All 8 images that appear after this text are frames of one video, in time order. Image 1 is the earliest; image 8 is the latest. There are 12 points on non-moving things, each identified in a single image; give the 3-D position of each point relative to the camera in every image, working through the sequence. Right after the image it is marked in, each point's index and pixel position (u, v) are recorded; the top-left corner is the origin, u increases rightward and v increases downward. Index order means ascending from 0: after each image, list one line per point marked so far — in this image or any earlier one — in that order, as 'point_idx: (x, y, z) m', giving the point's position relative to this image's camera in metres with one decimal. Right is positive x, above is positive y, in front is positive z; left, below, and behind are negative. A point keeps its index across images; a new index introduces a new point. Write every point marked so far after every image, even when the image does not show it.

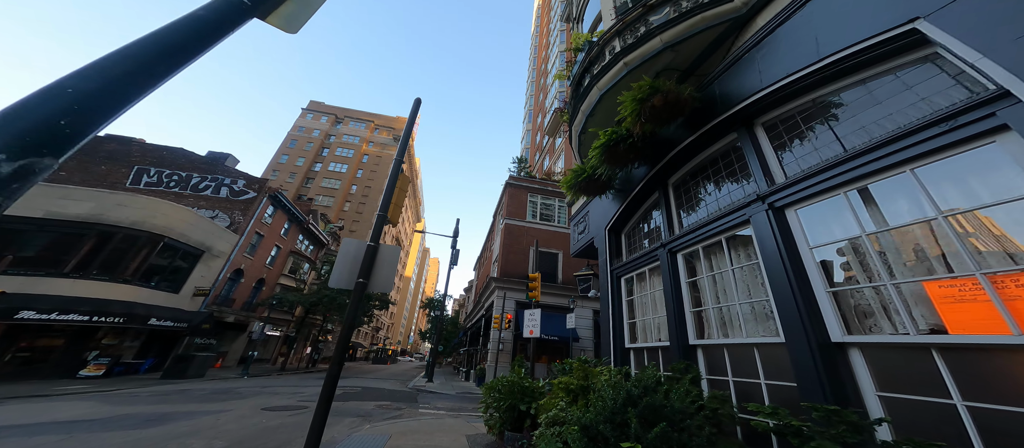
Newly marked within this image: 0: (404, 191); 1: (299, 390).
0: (-2.1, +0.7, +5.9) m
1: (-9.0, -6.9, +12.7) m
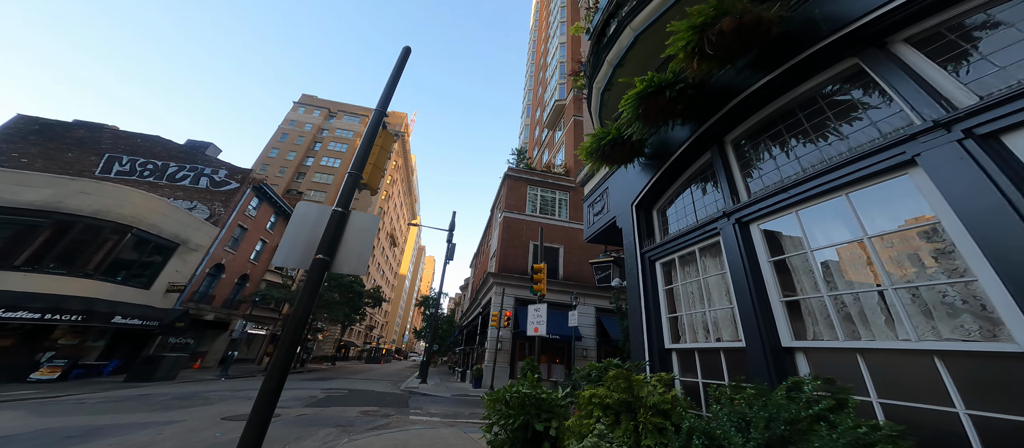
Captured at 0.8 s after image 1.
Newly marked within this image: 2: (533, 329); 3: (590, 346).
0: (-2.0, +1.1, +4.7) m
1: (-8.9, -6.4, +11.5) m
2: (+0.6, -3.2, +9.1) m
3: (+5.0, -8.0, +19.5) m
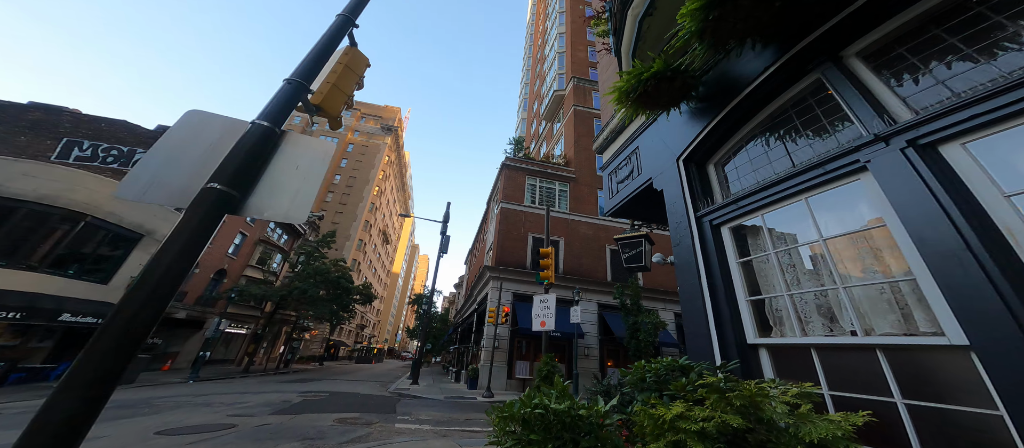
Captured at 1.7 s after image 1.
0: (-1.8, +1.7, +3.3) m
1: (-8.9, -5.8, +10.0) m
2: (+0.7, -2.6, +7.8) m
3: (+4.8, -7.3, +18.3) m
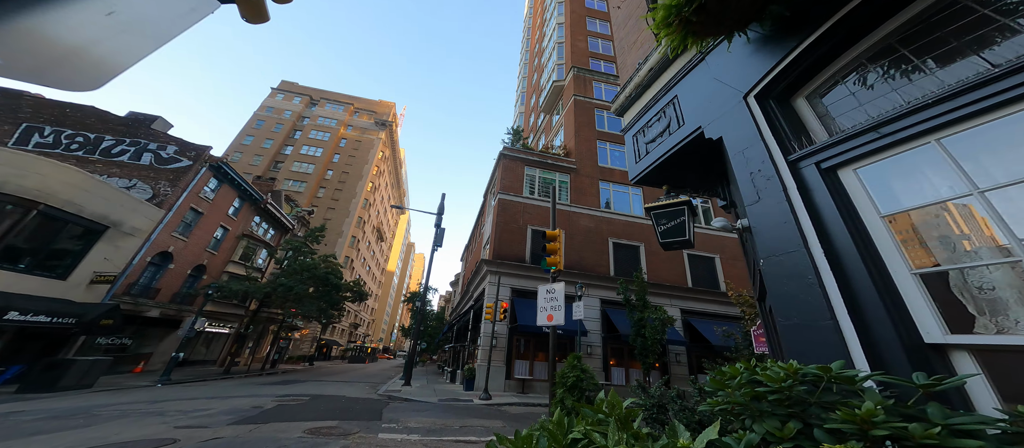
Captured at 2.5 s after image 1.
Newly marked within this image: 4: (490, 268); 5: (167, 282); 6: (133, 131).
0: (-1.6, +2.2, +2.2) m
1: (-8.9, -5.3, +8.8) m
2: (+0.7, -2.1, +6.7) m
3: (+4.8, -6.8, +17.3) m
4: (-1.4, -2.6, +18.2) m
5: (-22.4, -3.8, +19.5) m
6: (-25.1, +6.1, +19.9) m
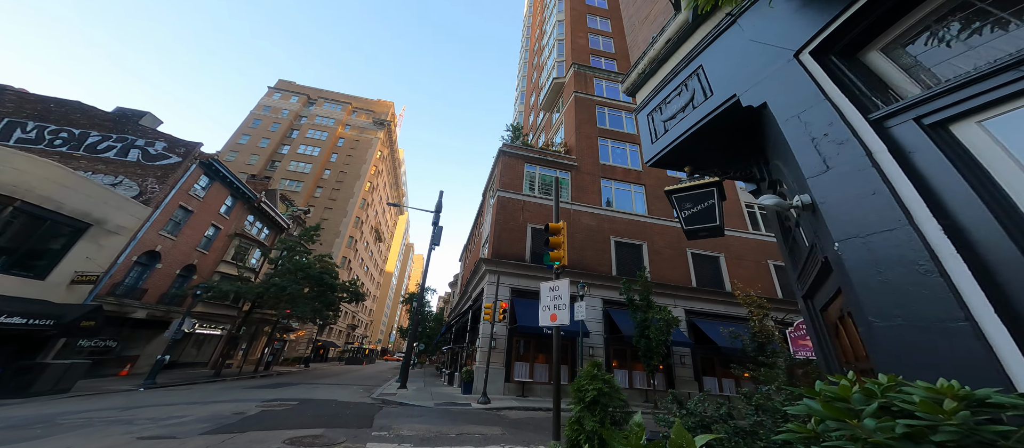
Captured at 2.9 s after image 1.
0: (-1.6, +2.4, +1.6) m
1: (-8.9, -5.2, +8.2) m
2: (+0.7, -1.9, +6.1) m
3: (+4.7, -6.7, +16.7) m
4: (-1.4, -2.5, +17.6) m
5: (-22.4, -3.7, +18.9) m
6: (-25.1, +6.2, +19.3) m
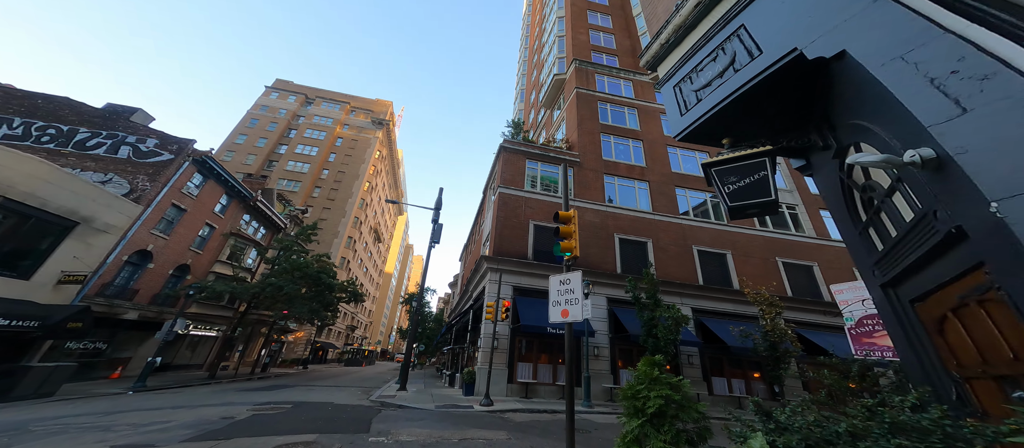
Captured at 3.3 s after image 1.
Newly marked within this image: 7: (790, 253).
0: (-1.5, +2.6, +1.1) m
1: (-8.7, -5.0, +7.7) m
2: (+0.9, -1.7, +5.7) m
3: (+4.9, -6.4, +16.2) m
4: (-1.3, -2.3, +17.1) m
5: (-22.3, -3.6, +18.4) m
6: (-25.0, +6.3, +18.7) m
7: (+17.5, -1.8, +18.9) m
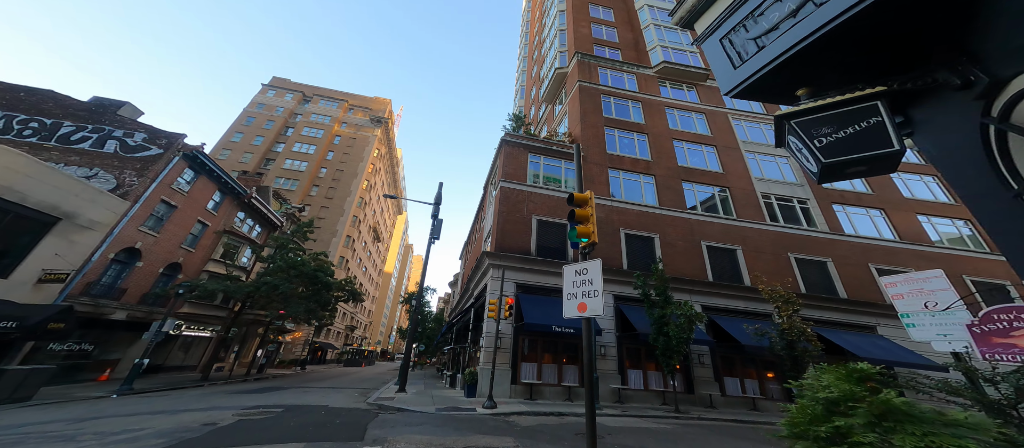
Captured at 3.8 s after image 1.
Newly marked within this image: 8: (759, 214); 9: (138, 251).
0: (-1.3, +2.9, +0.5) m
1: (-8.5, -4.7, +7.0) m
2: (+1.1, -1.4, +5.0) m
3: (+5.1, -6.1, +15.6) m
4: (-1.1, -2.0, +16.4) m
5: (-22.1, -3.4, +17.7) m
6: (-24.9, +6.5, +18.0) m
7: (+17.6, -1.5, +18.3) m
8: (+16.0, +0.7, +19.5) m
9: (-21.8, -1.5, +17.5) m
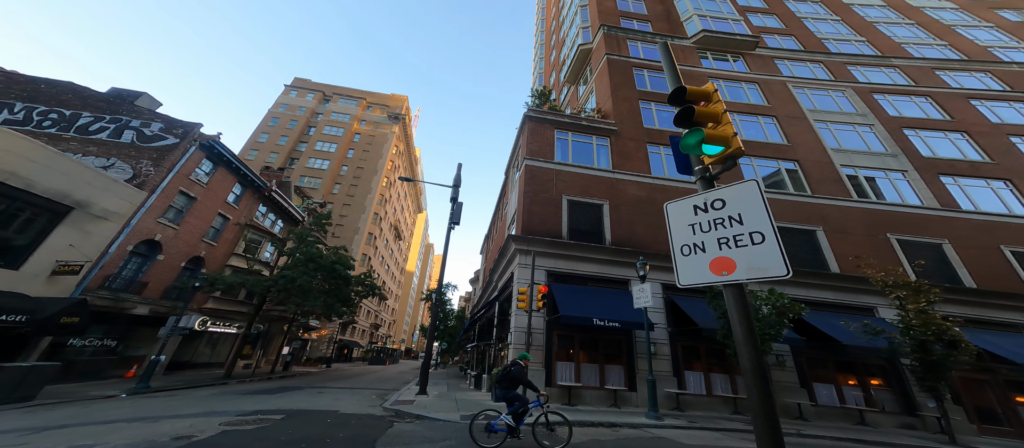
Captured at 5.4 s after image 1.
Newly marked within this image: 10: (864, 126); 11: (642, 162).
0: (-1.0, +3.7, -1.5) m
1: (-7.6, -4.0, +5.6) m
2: (+1.8, -0.5, +2.9) m
3: (+6.6, -5.1, +13.2) m
4: (+0.5, -1.1, +14.5) m
5: (-20.4, -2.9, +17.2) m
6: (-23.3, +6.9, +17.8) m
7: (+19.3, -0.2, +14.9) m
8: (+17.7, +2.0, +16.3) m
9: (-20.1, -1.1, +17.0) m
10: (+22.0, +6.2, +18.8) m
11: (+8.0, +3.8, +18.1) m
